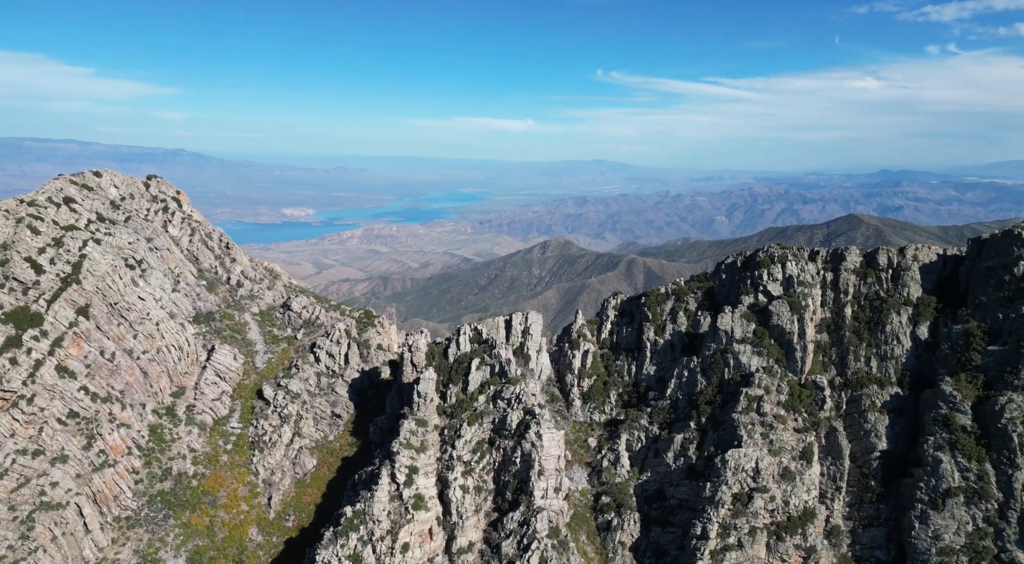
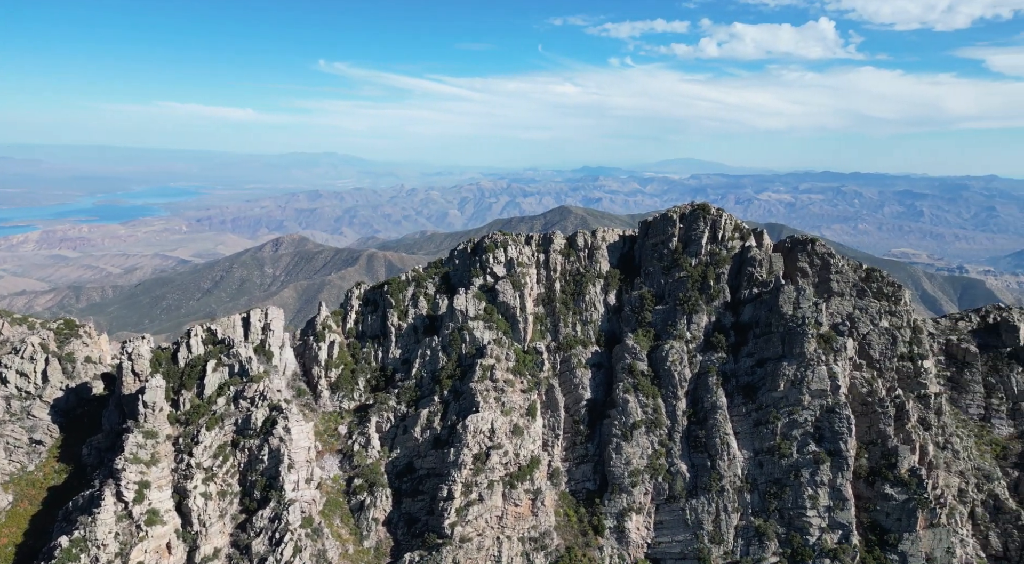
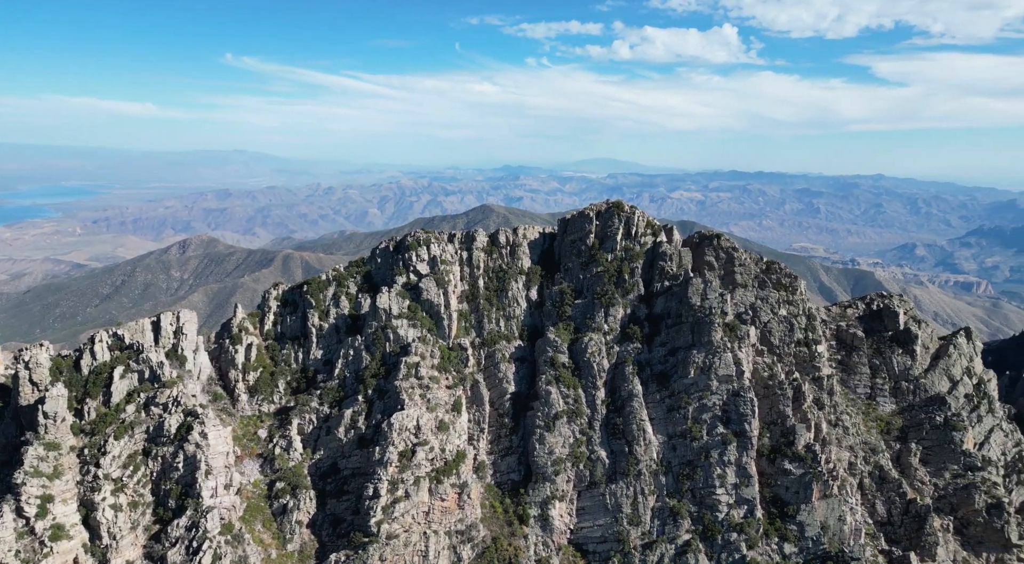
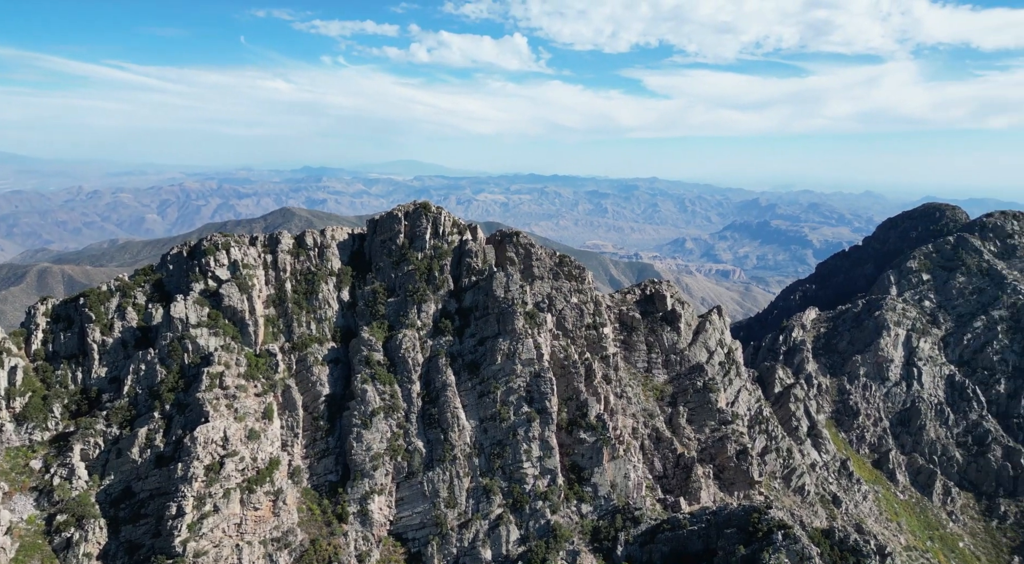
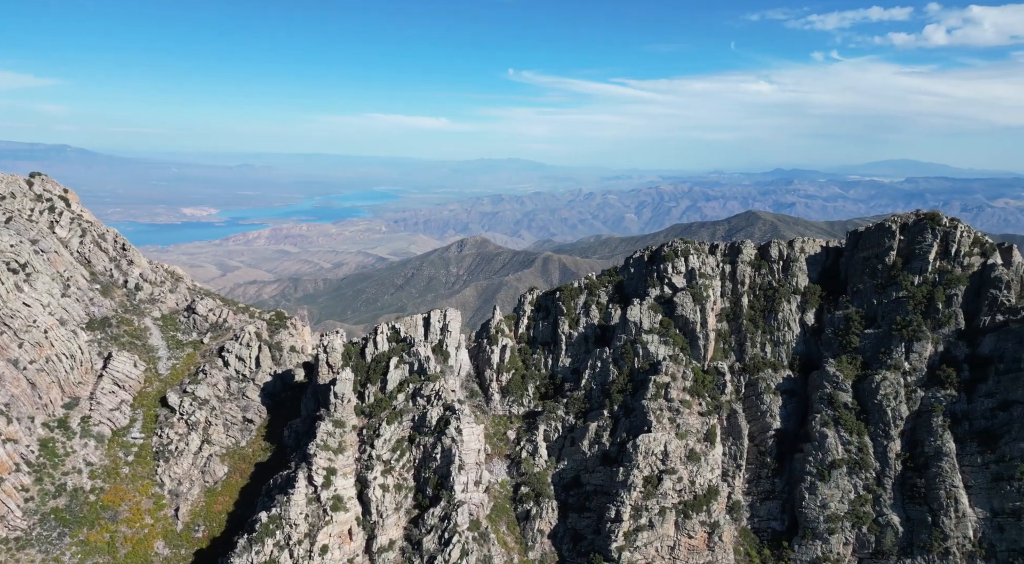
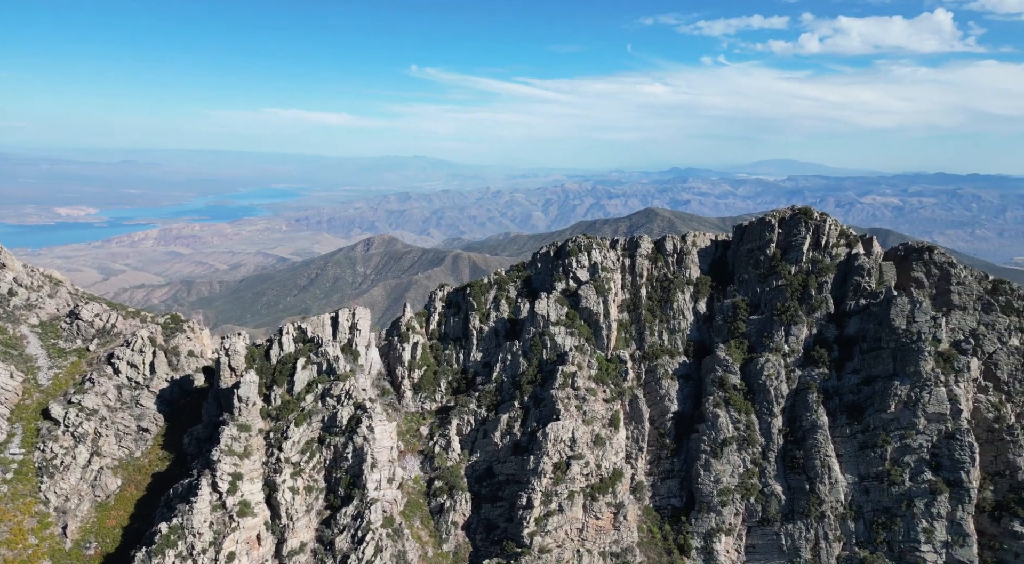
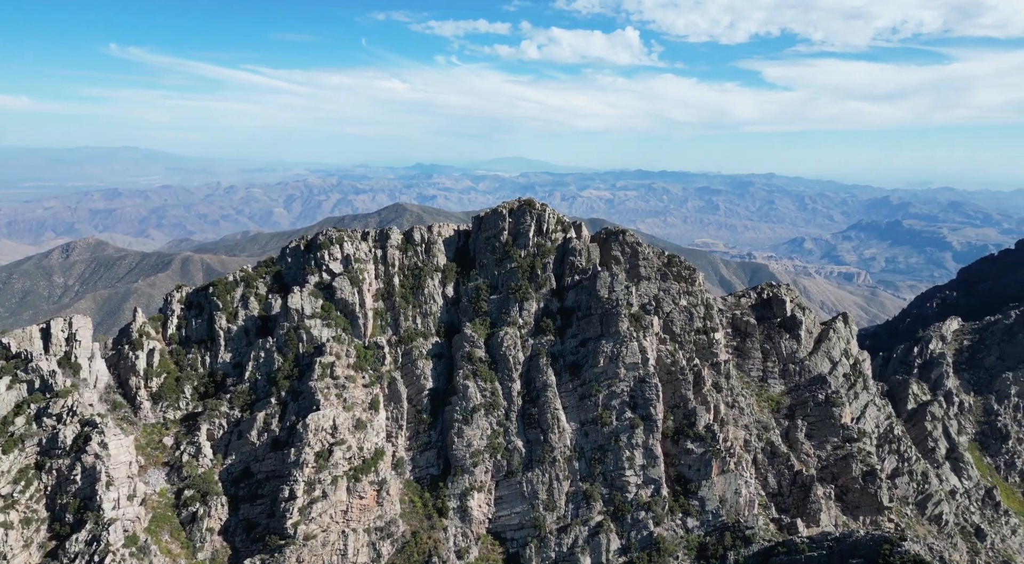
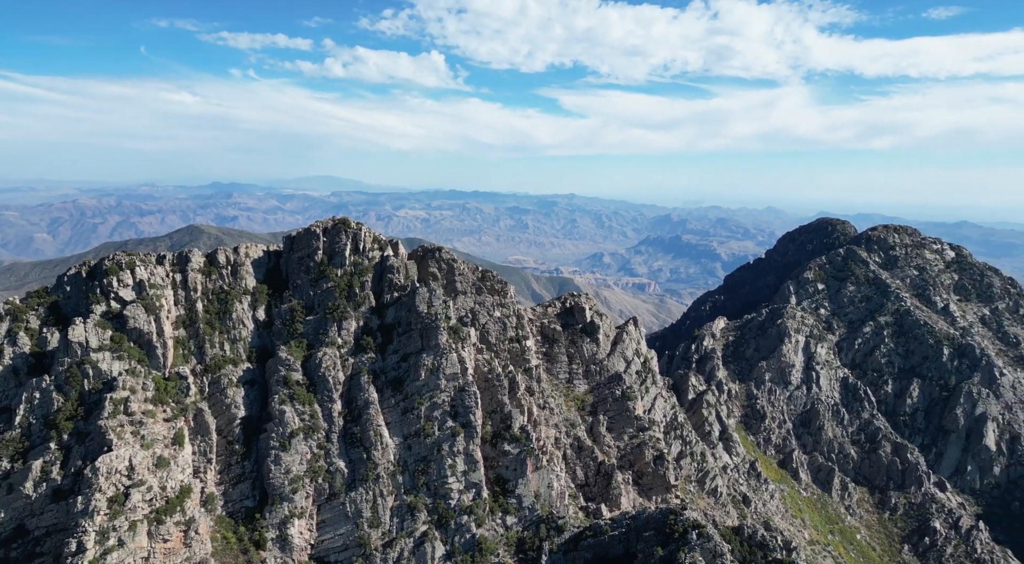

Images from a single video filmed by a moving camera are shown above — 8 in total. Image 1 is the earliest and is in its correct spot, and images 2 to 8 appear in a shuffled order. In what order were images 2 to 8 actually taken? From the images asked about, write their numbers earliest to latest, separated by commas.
5, 6, 2, 3, 7, 4, 8
